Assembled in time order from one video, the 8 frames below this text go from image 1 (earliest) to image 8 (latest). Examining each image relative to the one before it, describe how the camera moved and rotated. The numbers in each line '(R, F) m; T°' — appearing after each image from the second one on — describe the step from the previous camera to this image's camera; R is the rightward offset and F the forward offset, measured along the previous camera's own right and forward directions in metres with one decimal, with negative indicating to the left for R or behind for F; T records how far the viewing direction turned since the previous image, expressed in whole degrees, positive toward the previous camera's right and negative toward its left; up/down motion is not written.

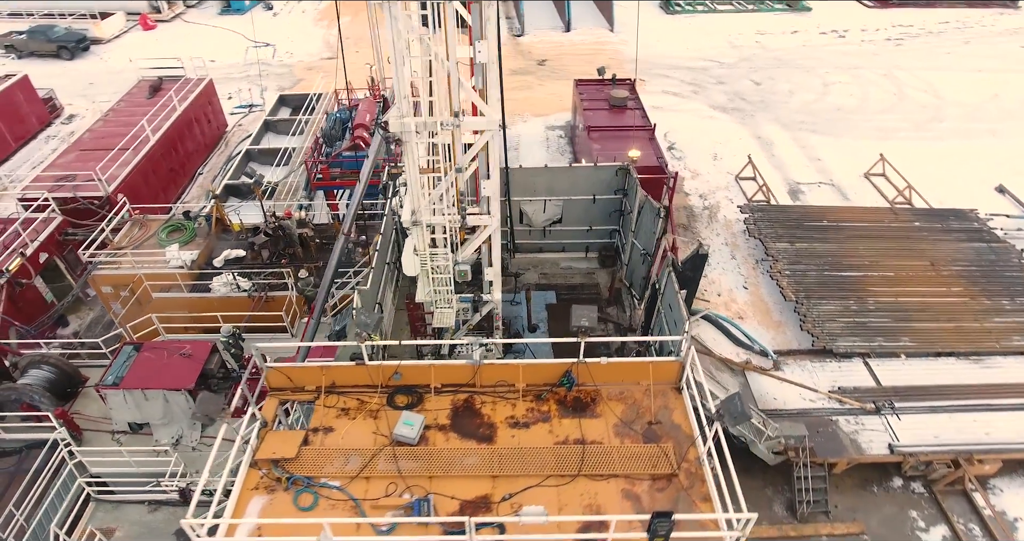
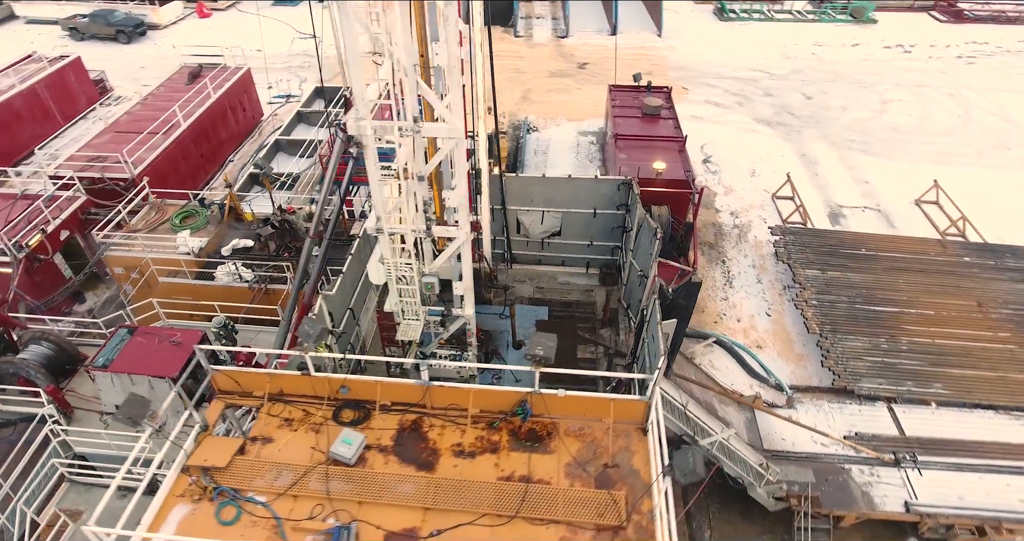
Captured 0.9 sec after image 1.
(+1.3, +0.6) m; -5°
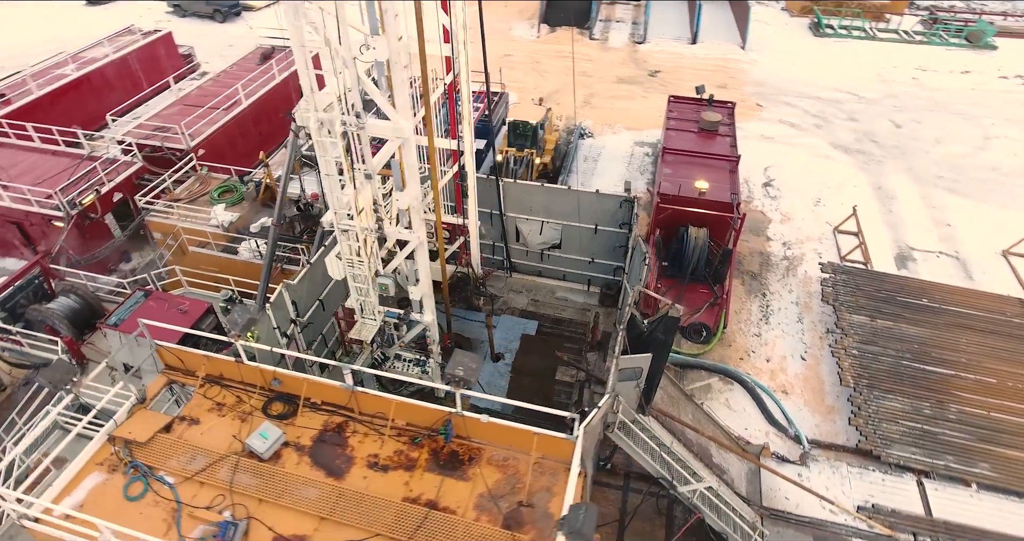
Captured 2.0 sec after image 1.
(+1.8, +0.6) m; -8°
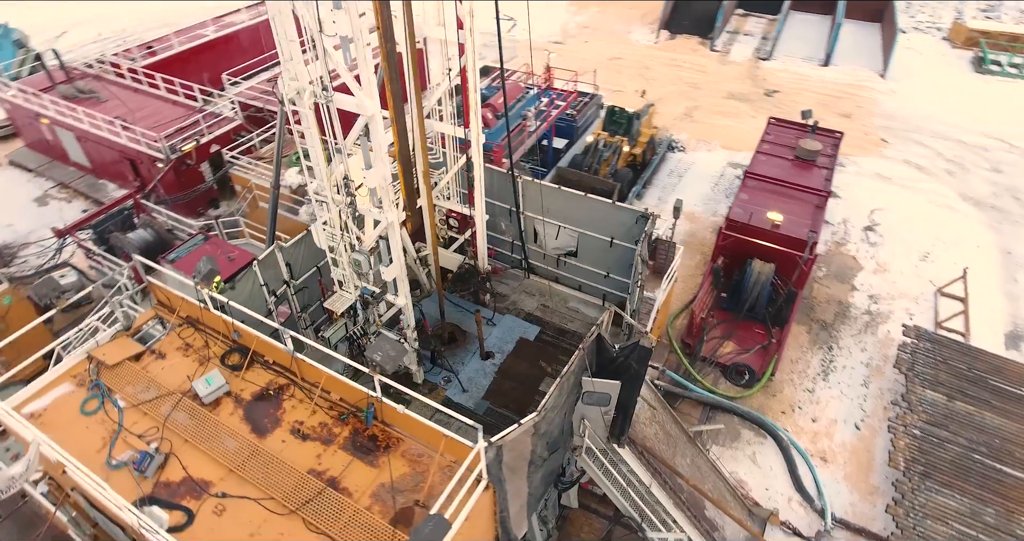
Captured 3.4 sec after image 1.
(+2.1, +0.5) m; -11°
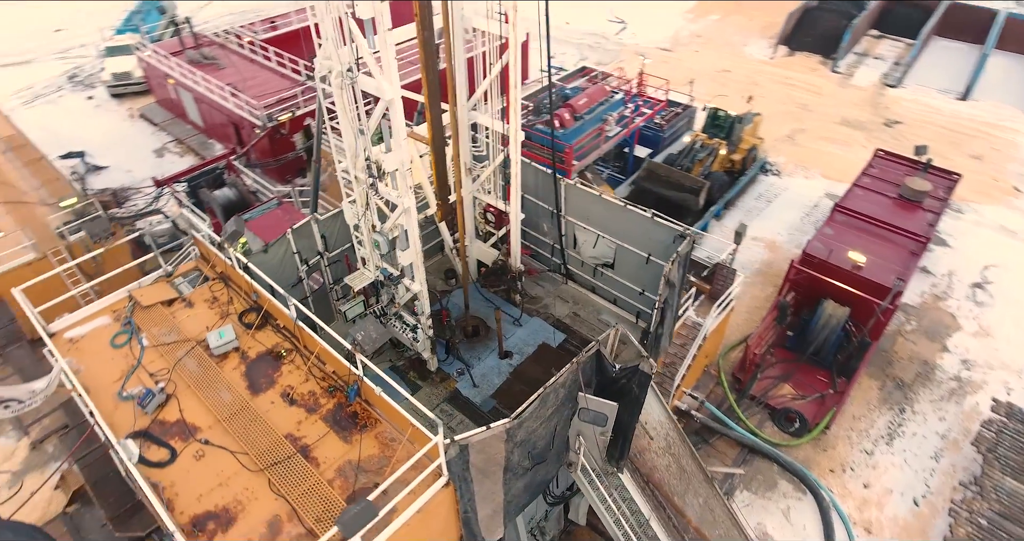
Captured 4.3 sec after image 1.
(+1.3, +0.3) m; -9°
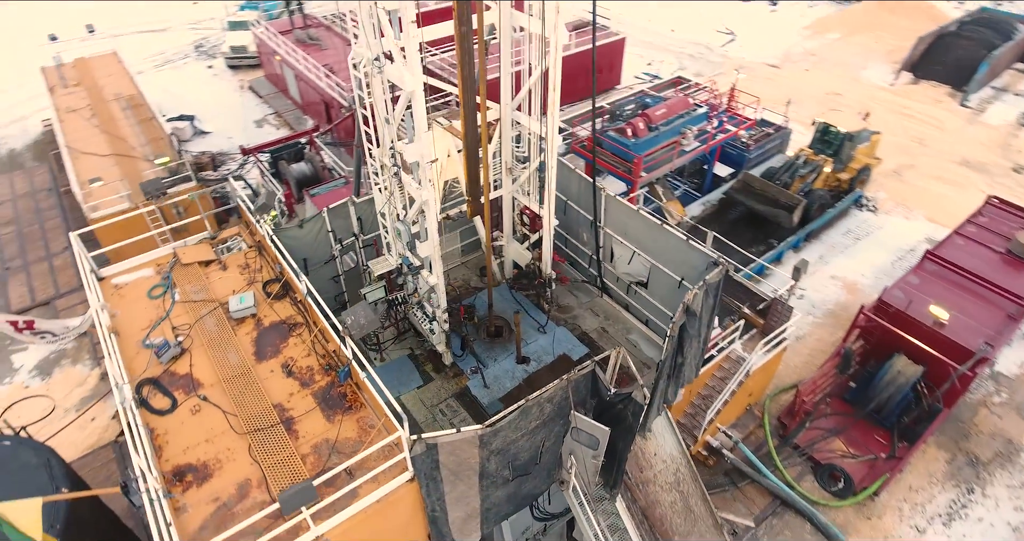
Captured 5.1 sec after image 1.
(+1.1, +0.3) m; -8°
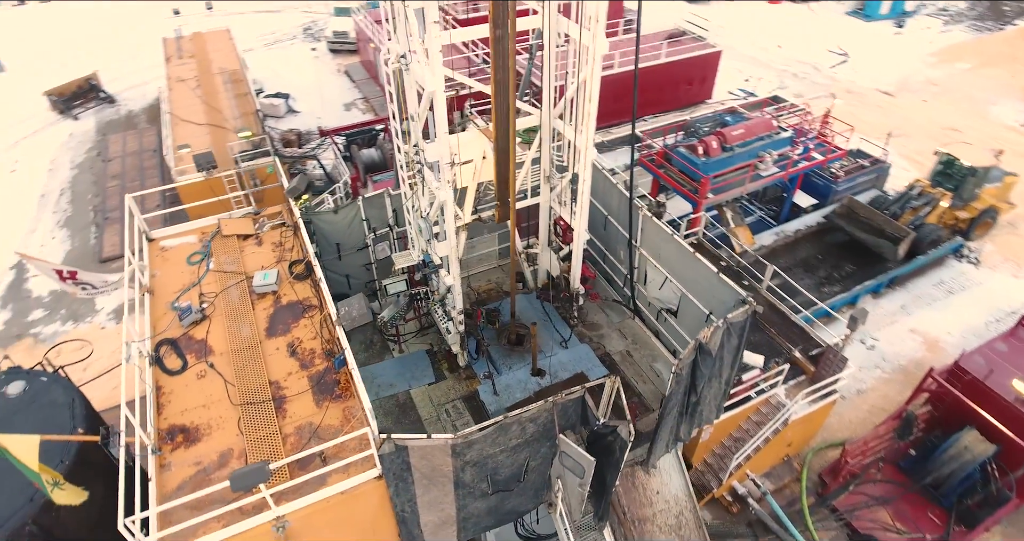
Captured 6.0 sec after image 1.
(+1.1, +0.3) m; -8°
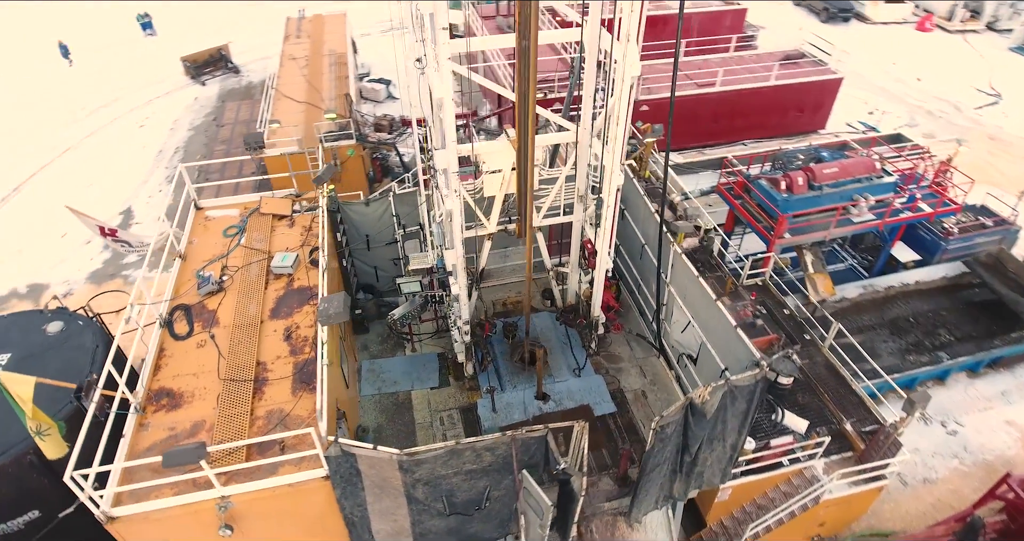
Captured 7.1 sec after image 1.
(+1.4, +0.5) m; -10°
